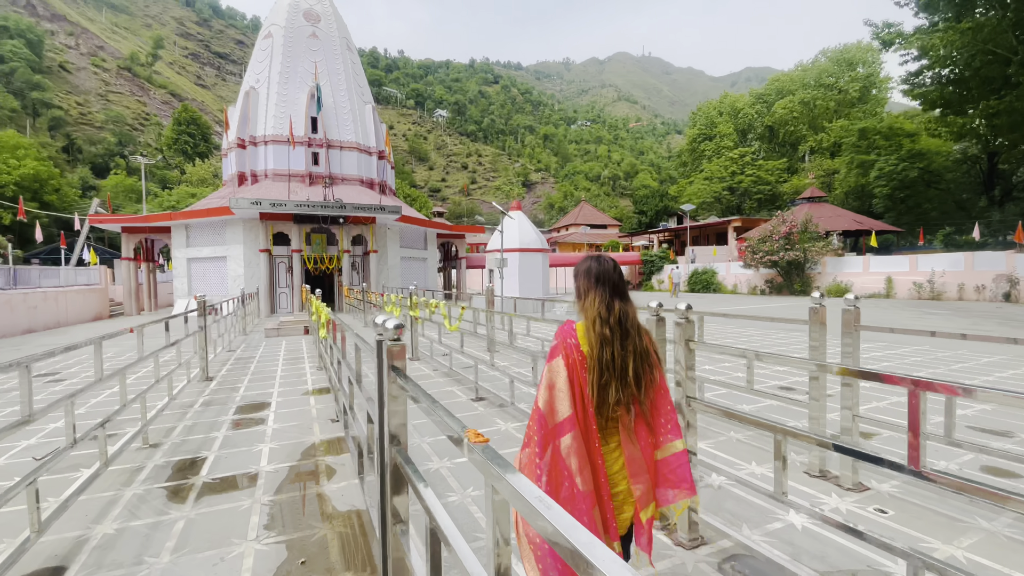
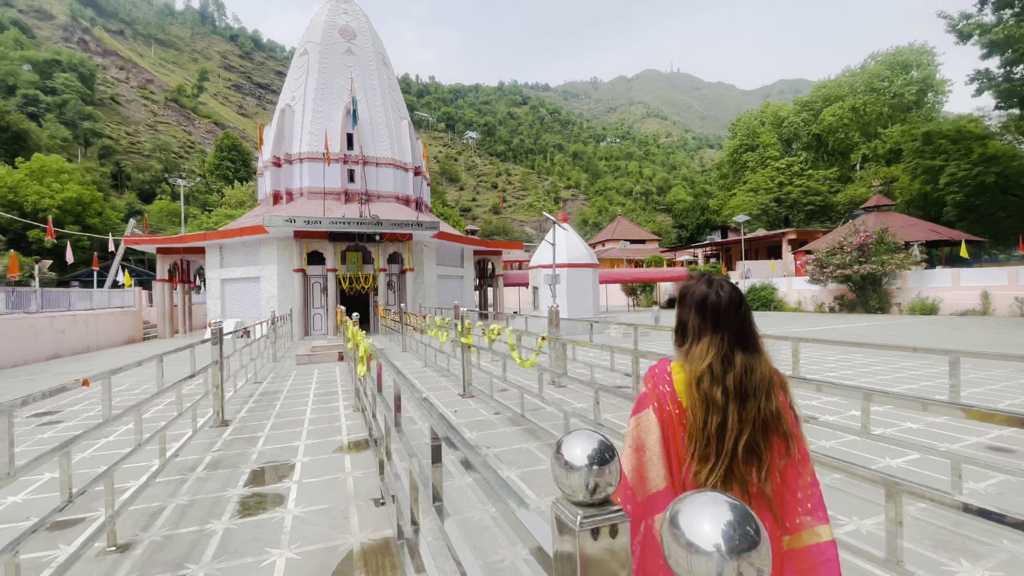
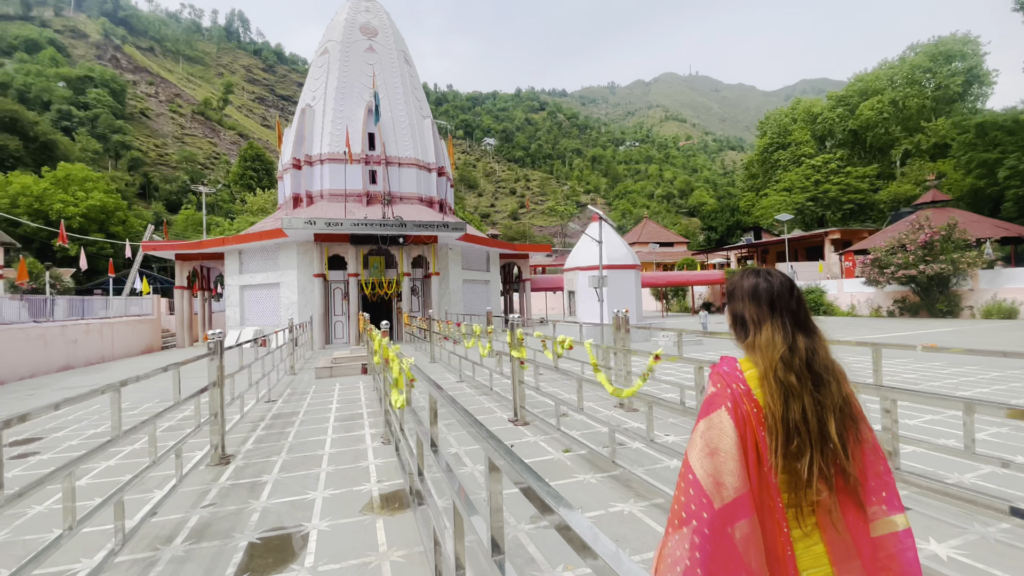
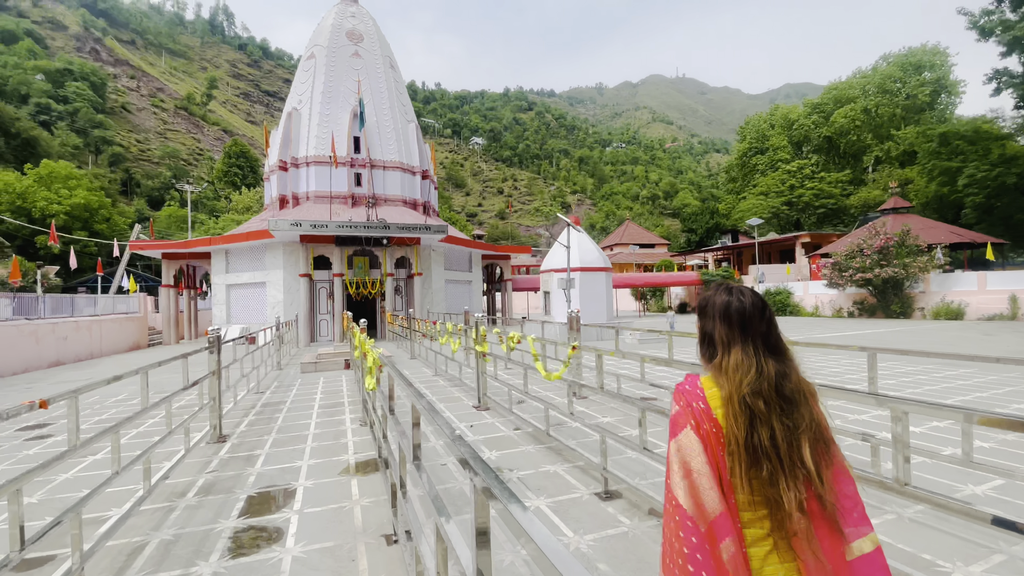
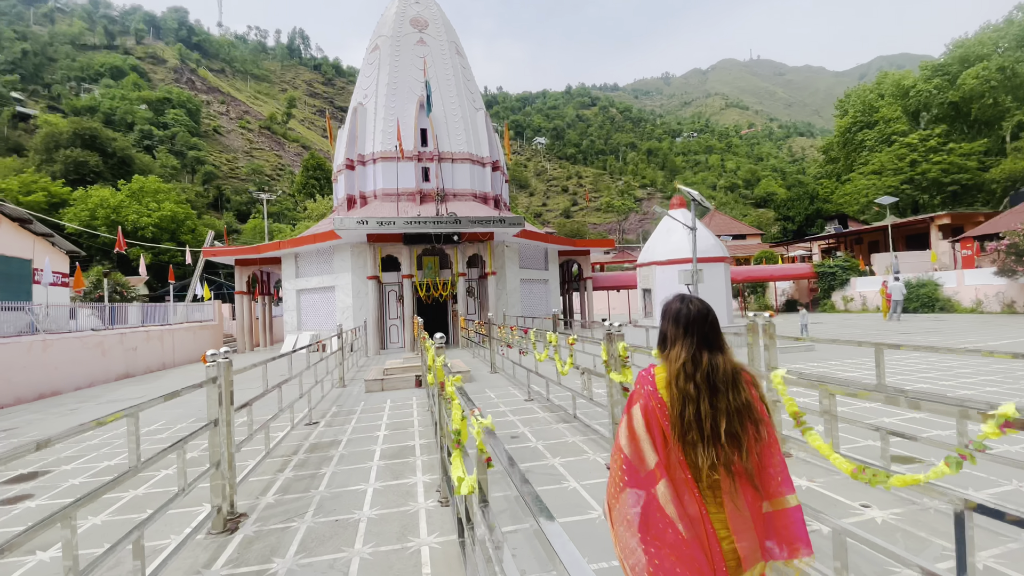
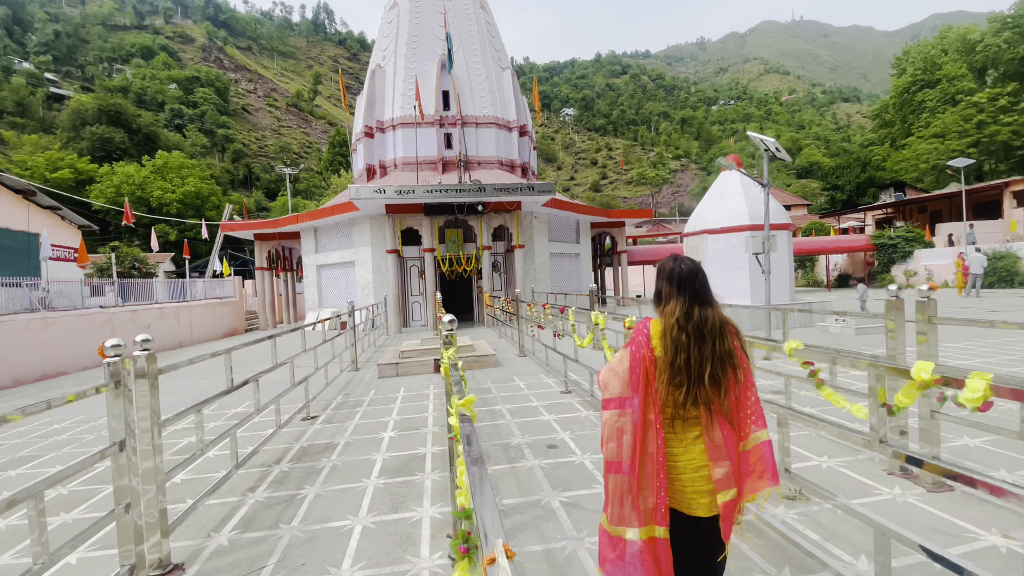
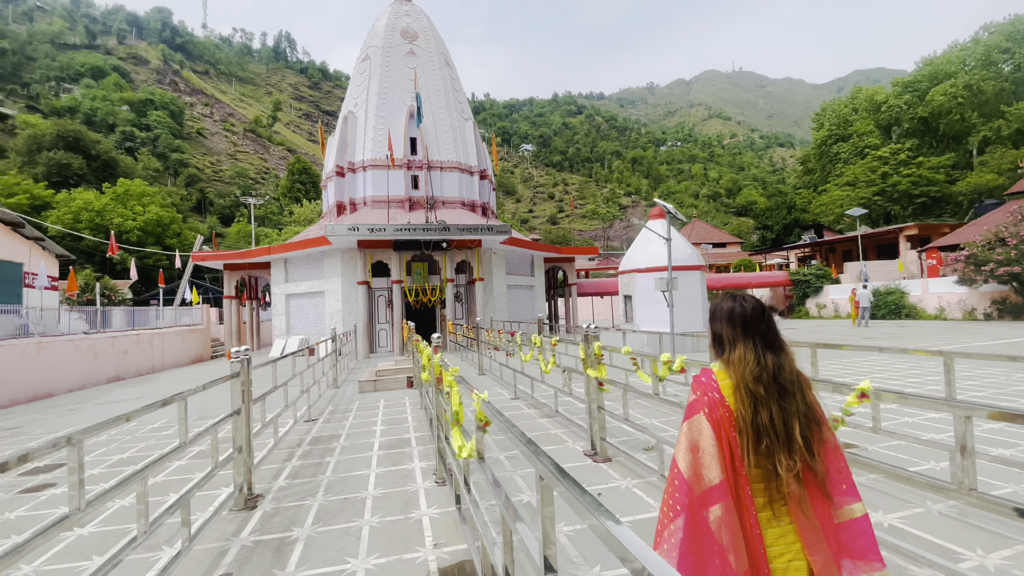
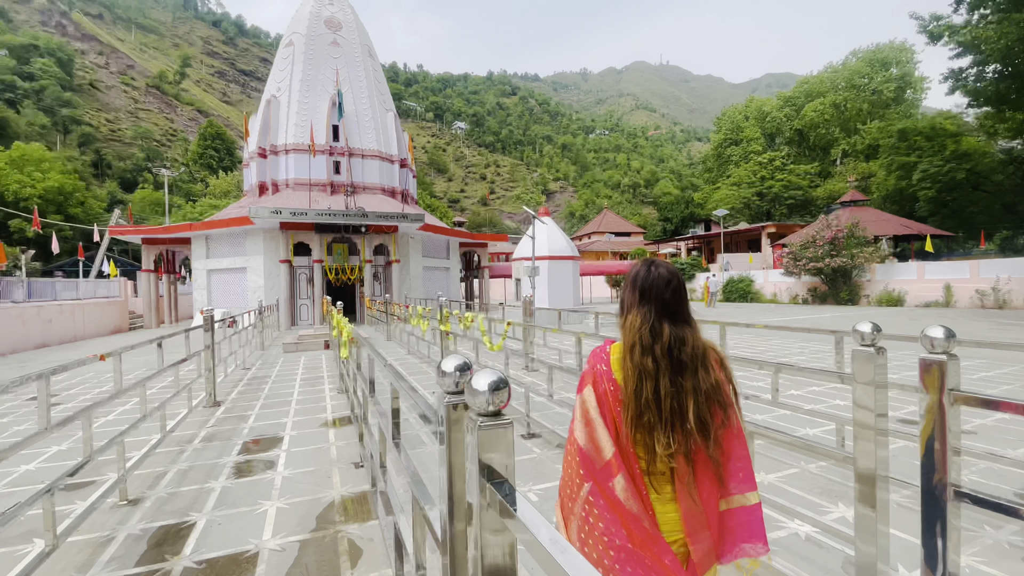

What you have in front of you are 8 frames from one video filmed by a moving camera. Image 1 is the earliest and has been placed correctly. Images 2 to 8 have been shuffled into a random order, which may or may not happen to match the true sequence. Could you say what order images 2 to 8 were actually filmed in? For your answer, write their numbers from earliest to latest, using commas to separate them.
8, 2, 4, 3, 7, 5, 6
